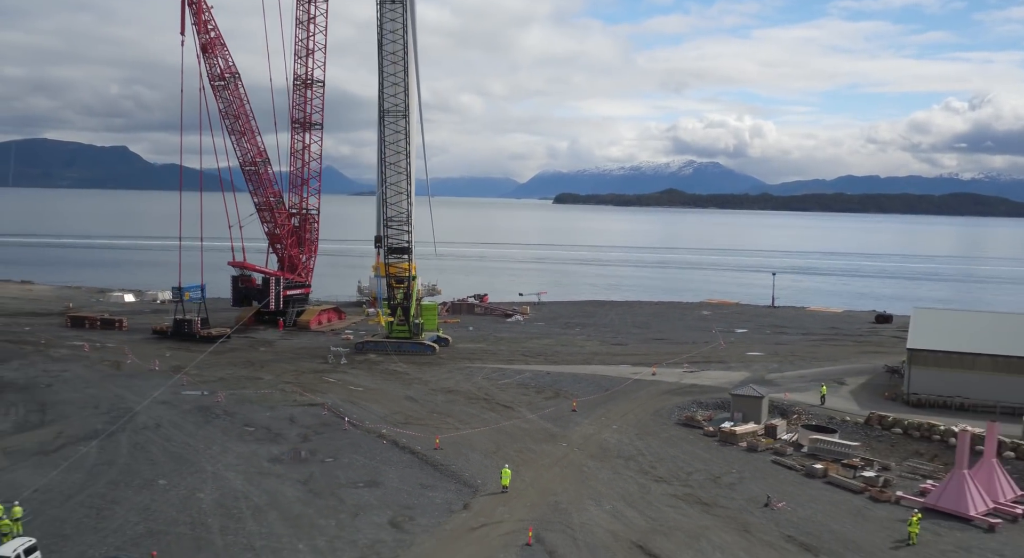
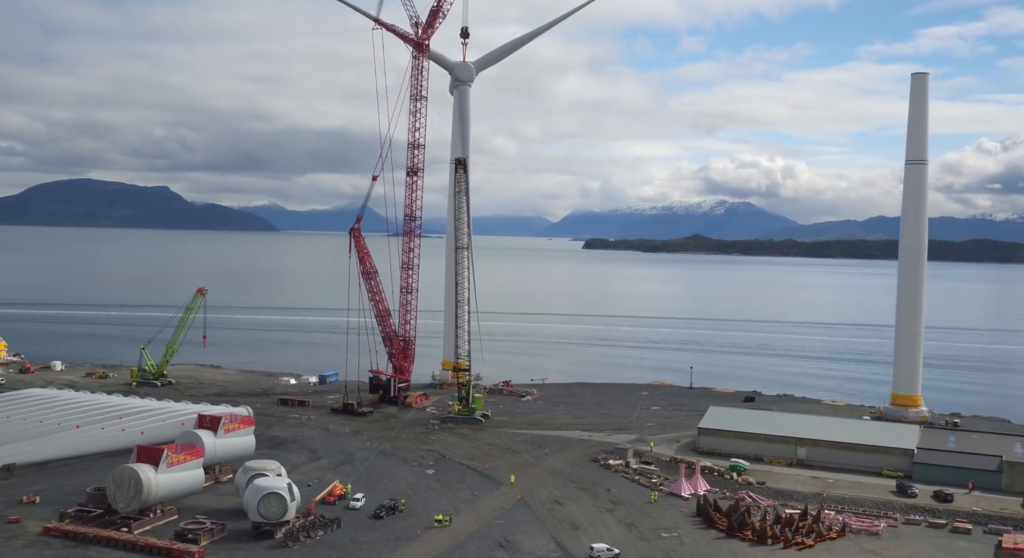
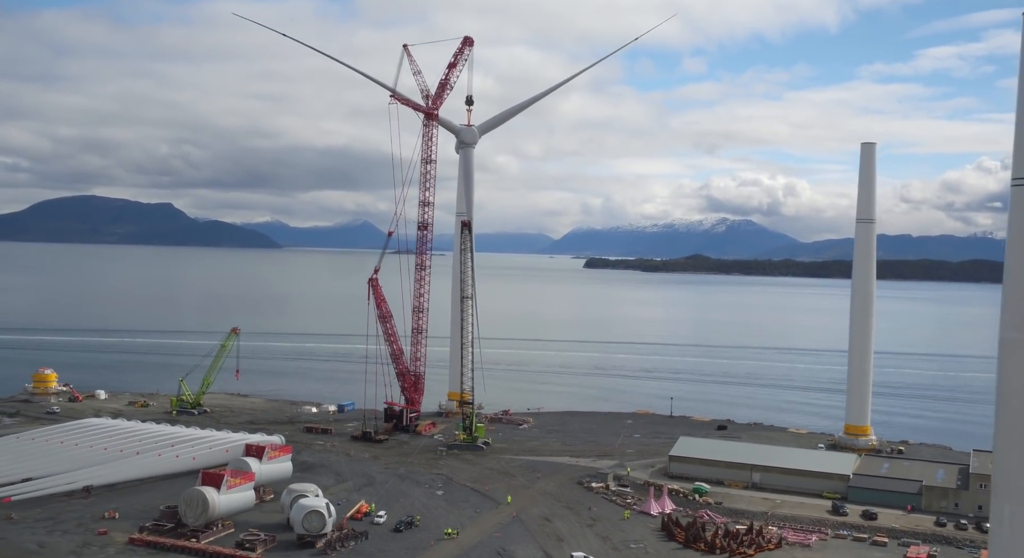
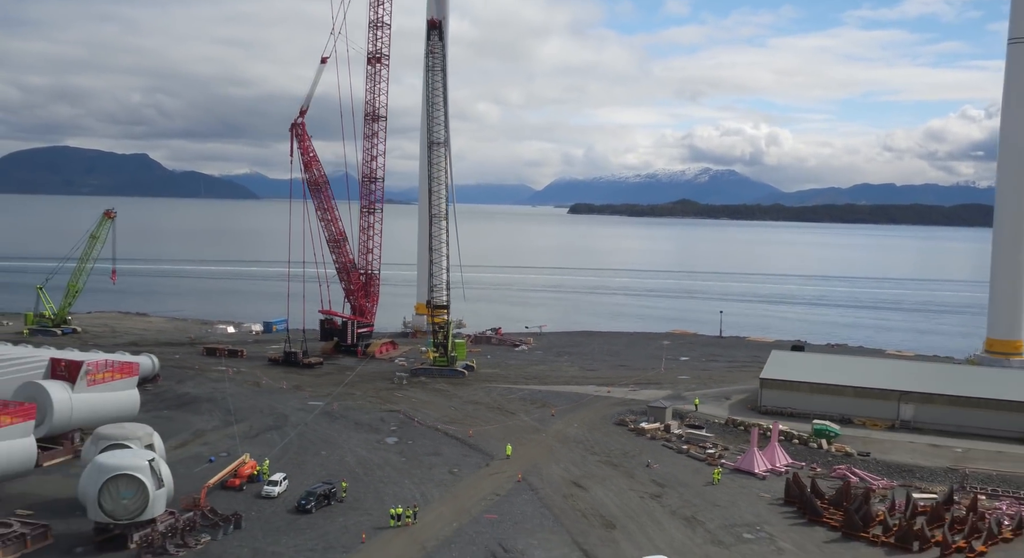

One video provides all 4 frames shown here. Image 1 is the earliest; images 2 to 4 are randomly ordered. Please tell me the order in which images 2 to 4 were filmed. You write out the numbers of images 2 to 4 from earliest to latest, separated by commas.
4, 2, 3
